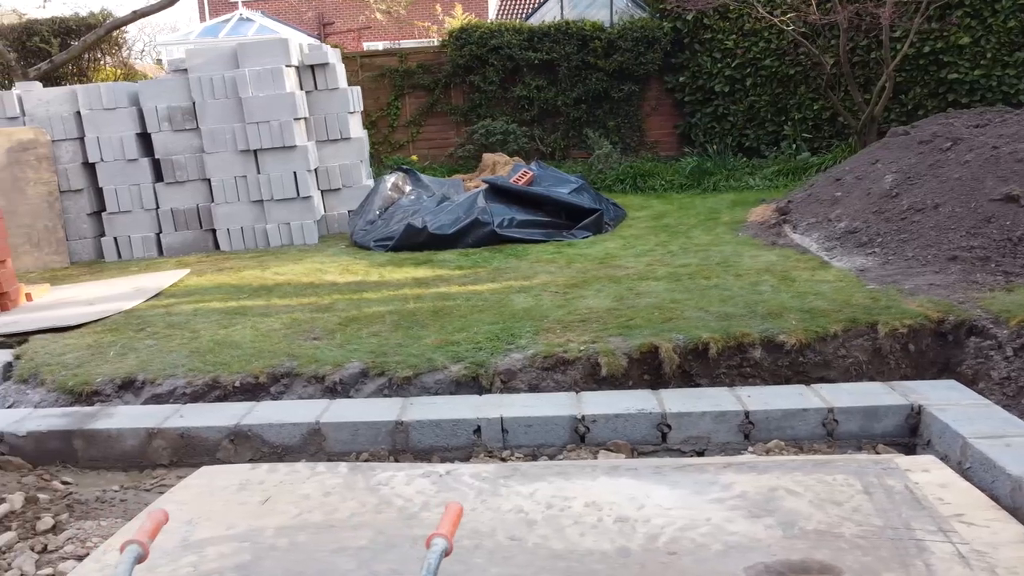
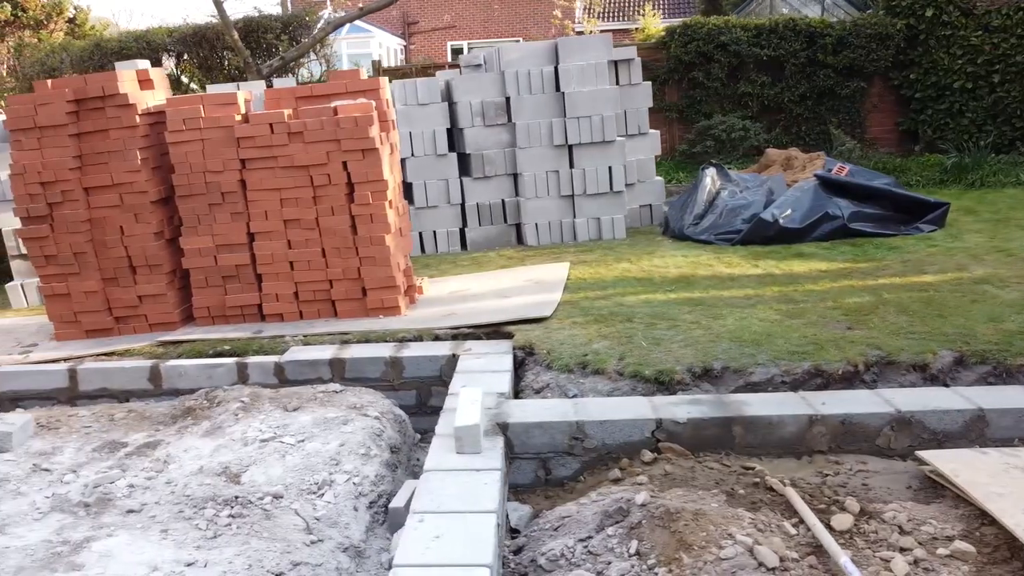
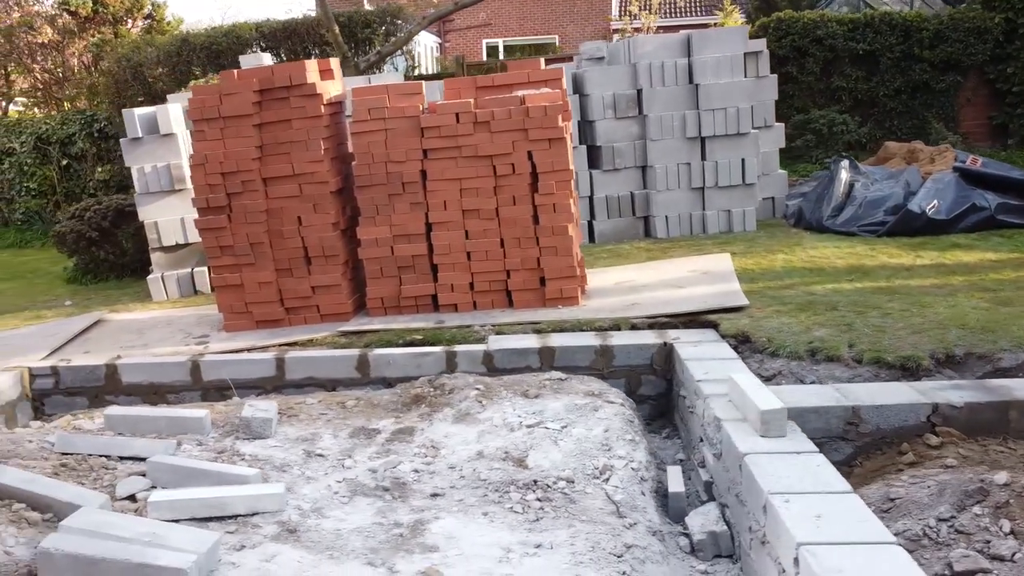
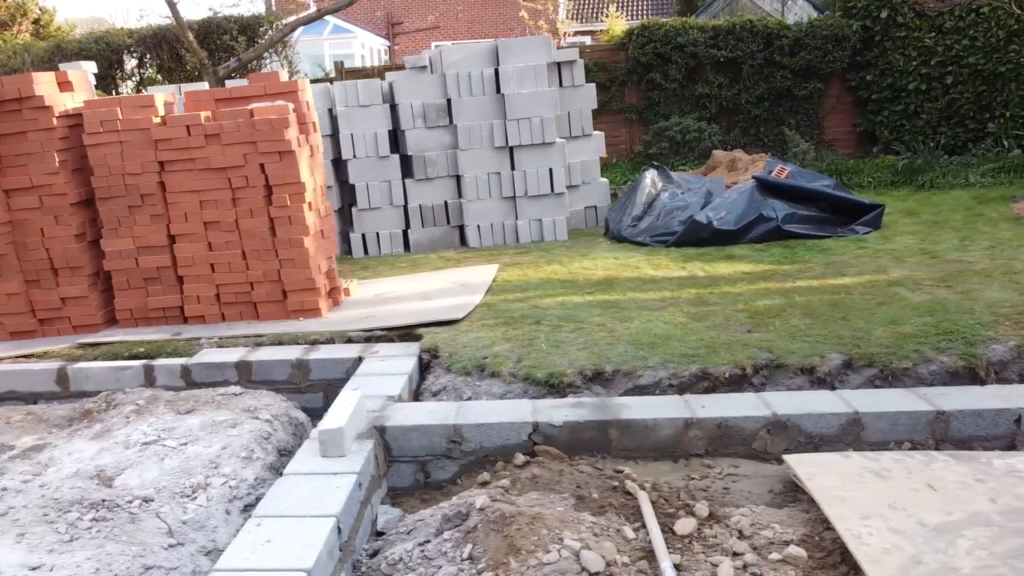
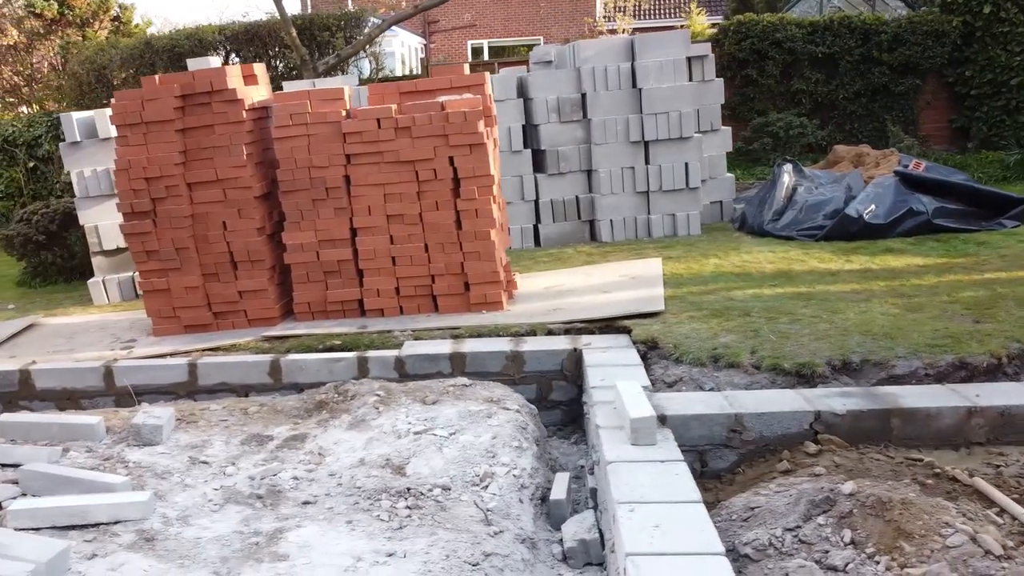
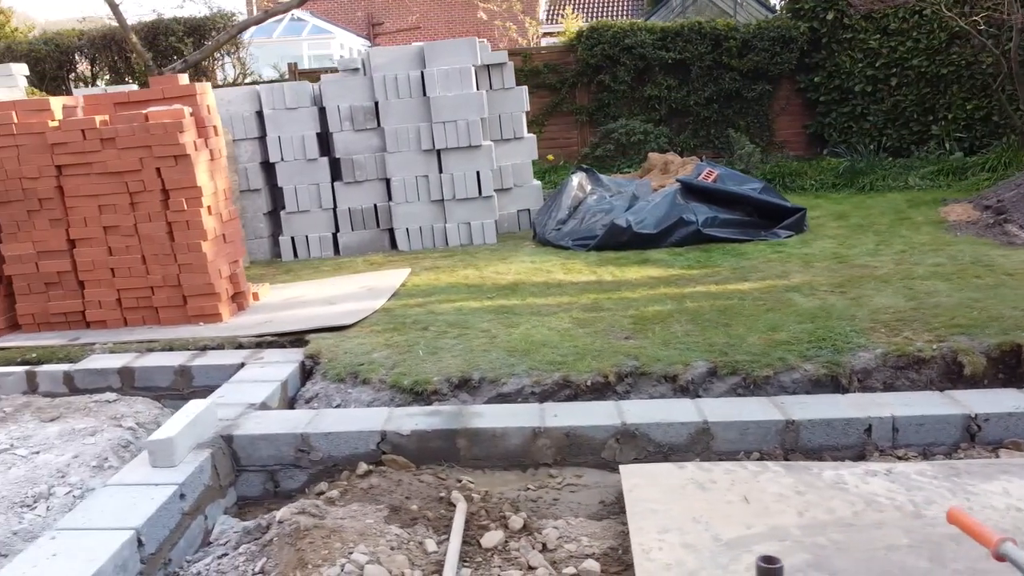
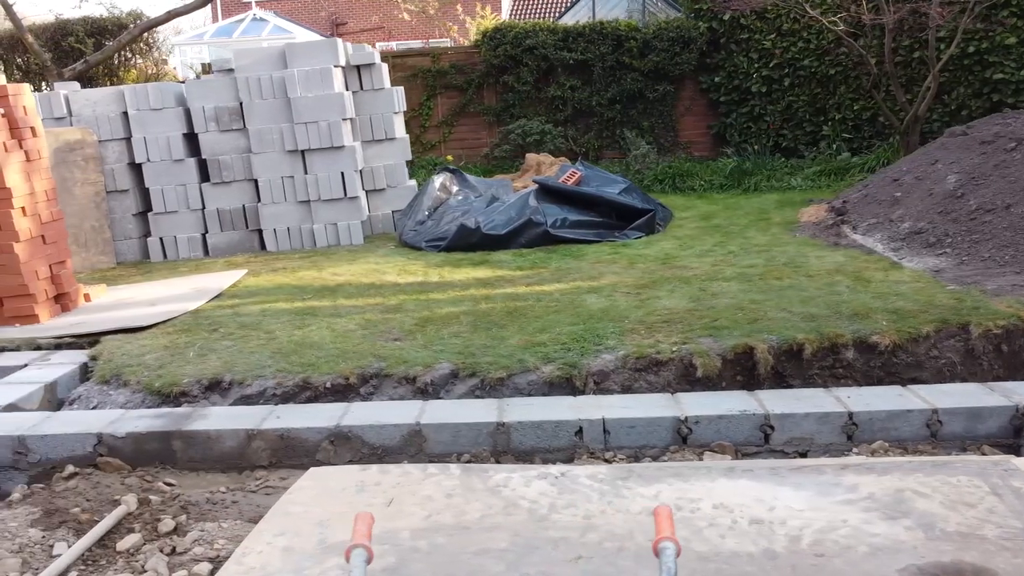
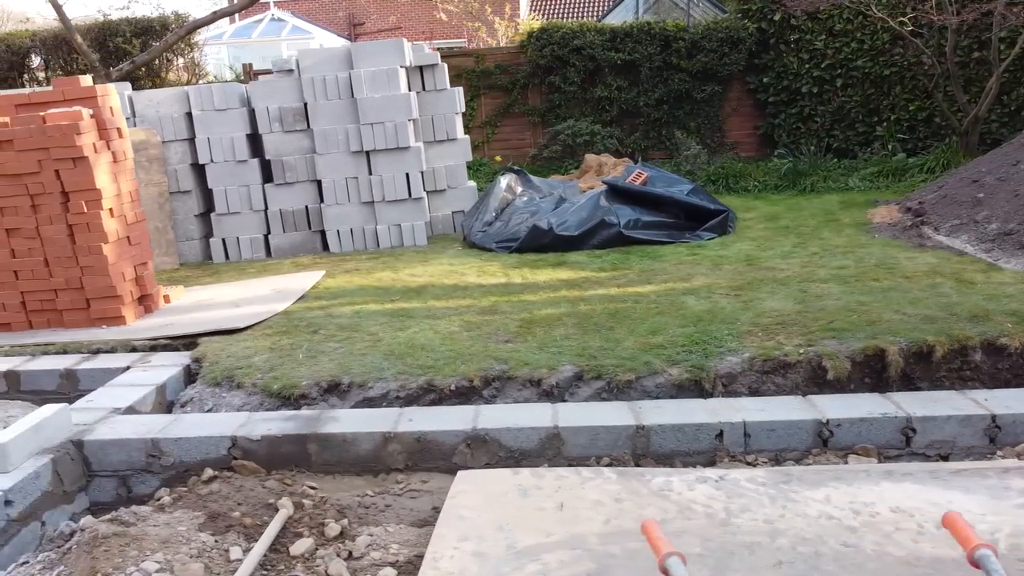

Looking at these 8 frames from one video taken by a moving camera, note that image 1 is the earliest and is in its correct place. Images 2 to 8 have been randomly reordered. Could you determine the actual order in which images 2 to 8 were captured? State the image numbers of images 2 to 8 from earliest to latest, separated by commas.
7, 8, 6, 4, 2, 5, 3
